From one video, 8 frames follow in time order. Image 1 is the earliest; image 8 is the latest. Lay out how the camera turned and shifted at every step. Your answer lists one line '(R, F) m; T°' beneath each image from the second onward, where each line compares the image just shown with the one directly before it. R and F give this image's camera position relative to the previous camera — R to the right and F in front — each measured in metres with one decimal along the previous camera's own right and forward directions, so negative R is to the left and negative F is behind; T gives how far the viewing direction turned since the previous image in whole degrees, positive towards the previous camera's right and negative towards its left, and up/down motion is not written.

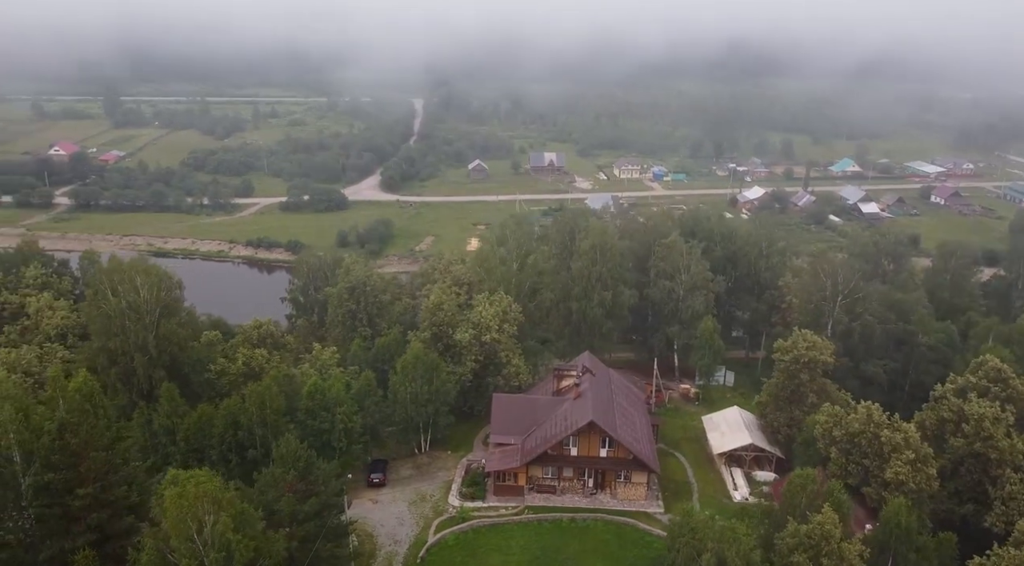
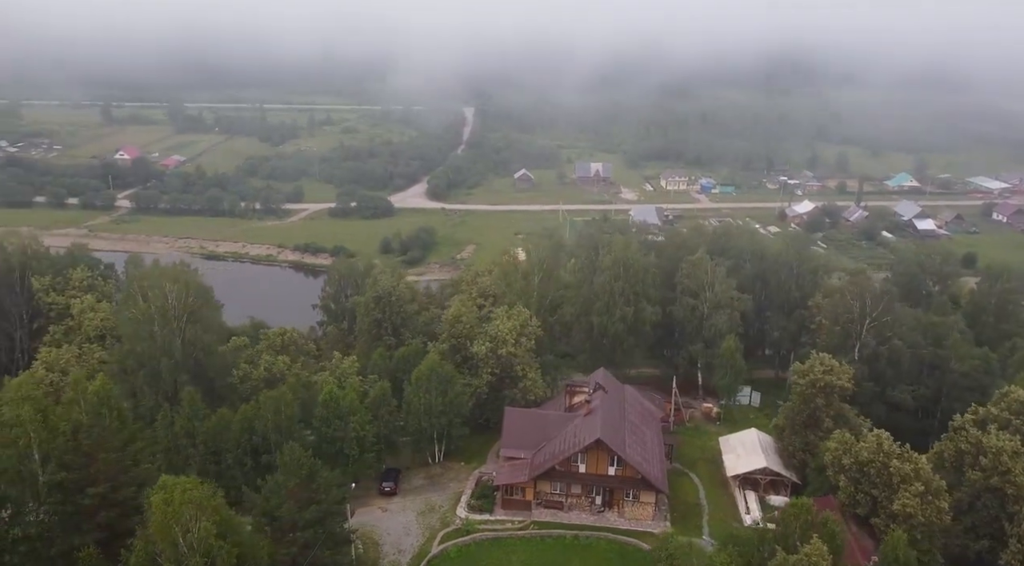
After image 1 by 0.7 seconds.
(+1.6, -0.3) m; -4°
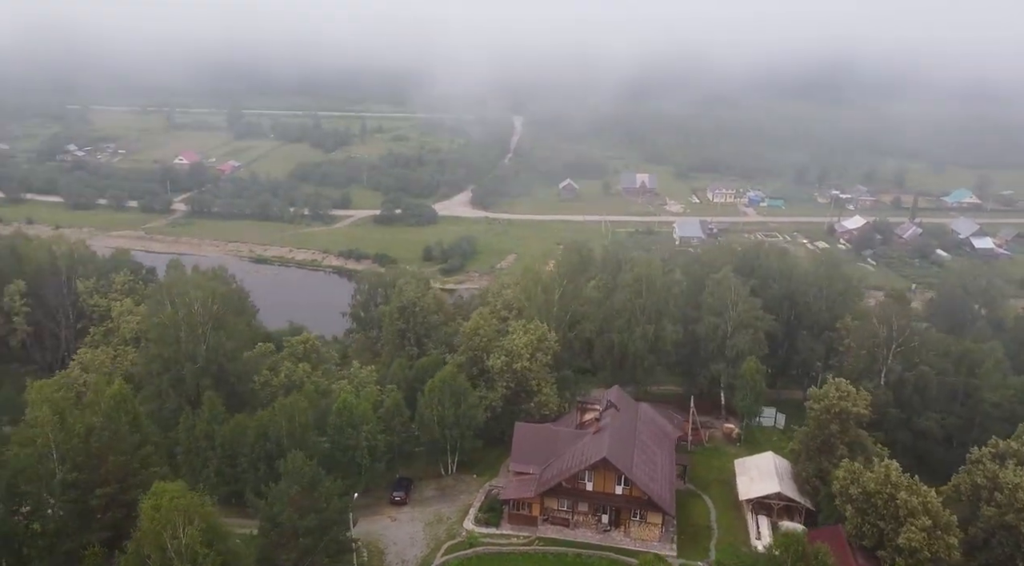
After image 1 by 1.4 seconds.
(+1.6, -0.2) m; -4°
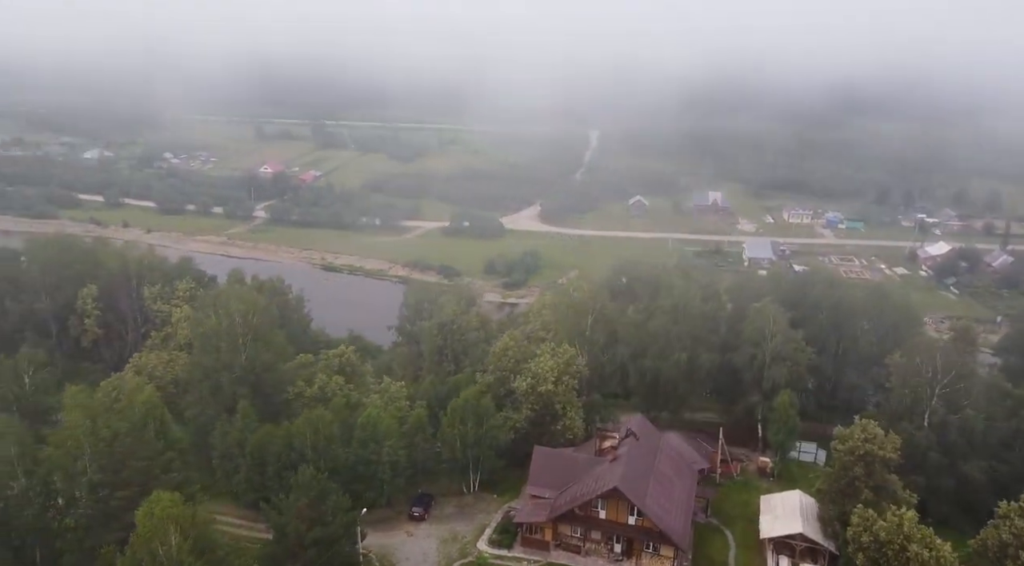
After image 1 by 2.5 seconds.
(+2.3, -0.2) m; -6°
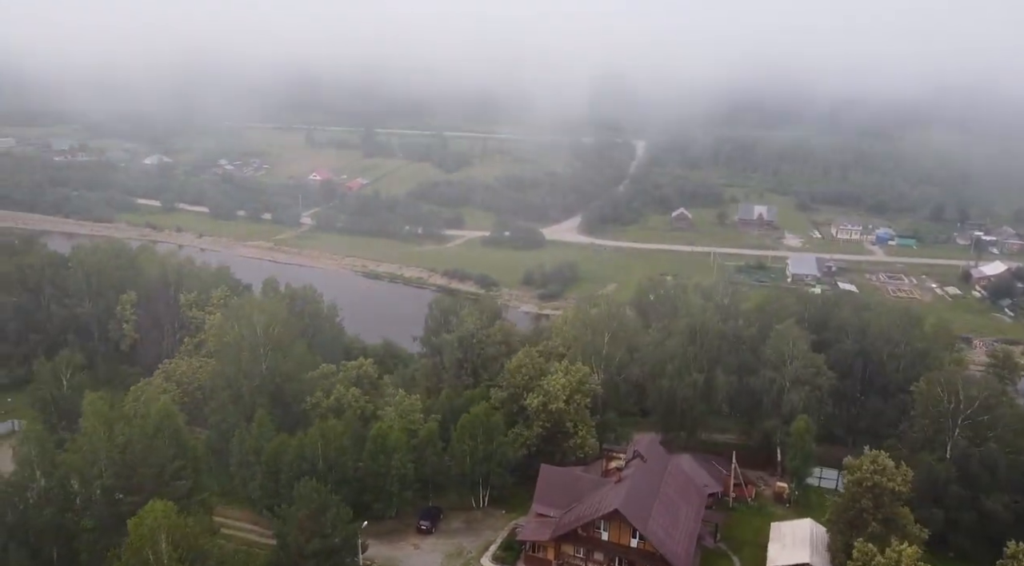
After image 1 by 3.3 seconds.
(+1.7, -0.2) m; -4°
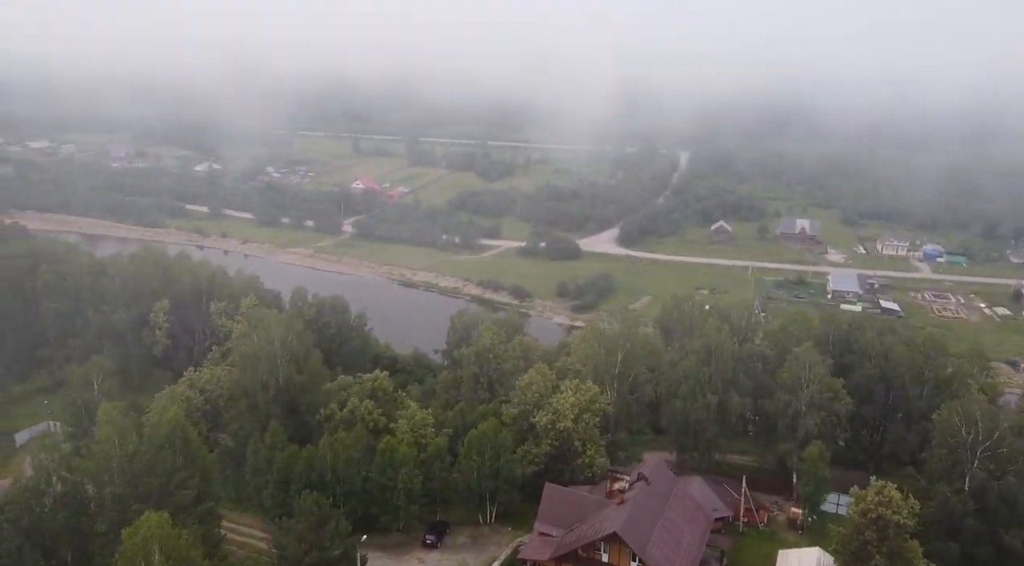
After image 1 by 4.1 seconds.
(+1.6, -0.2) m; -4°
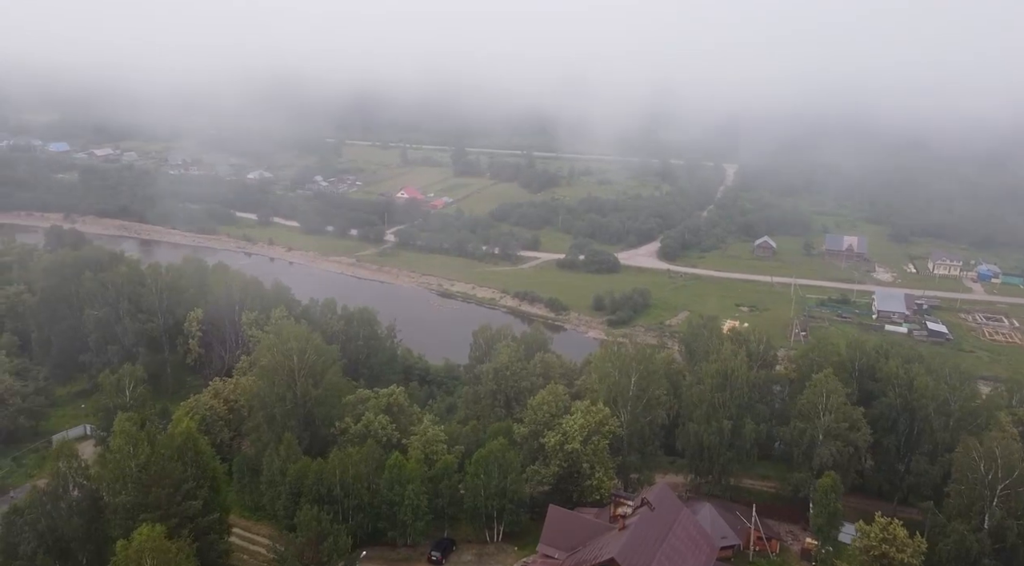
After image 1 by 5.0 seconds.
(+1.8, -0.2) m; -4°
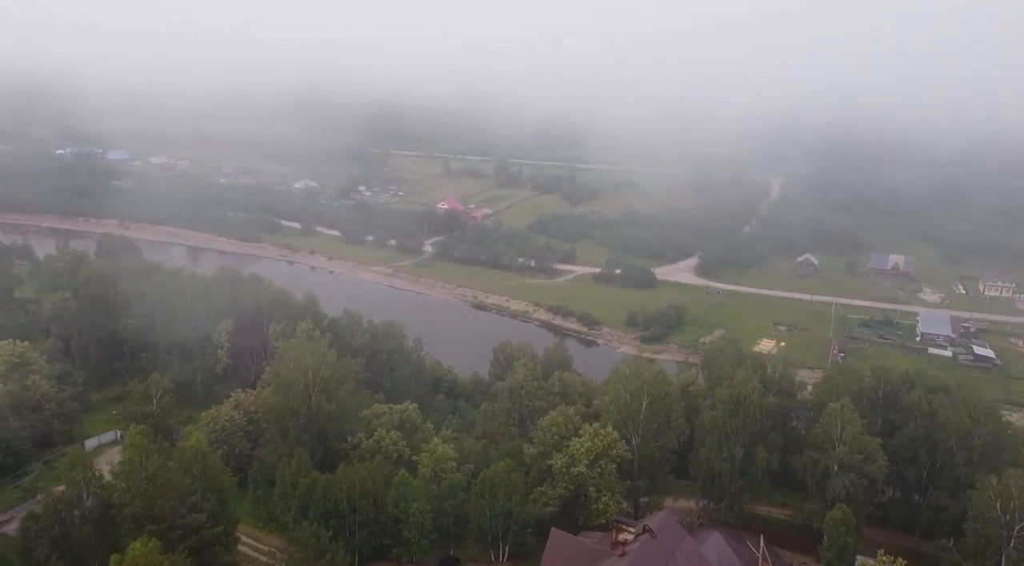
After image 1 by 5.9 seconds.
(+1.7, -0.1) m; -4°
